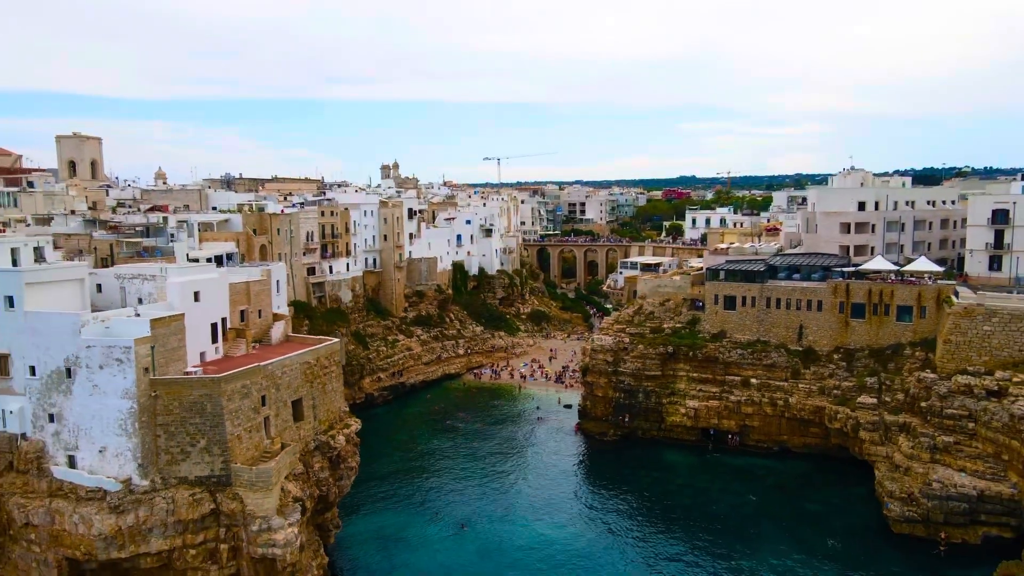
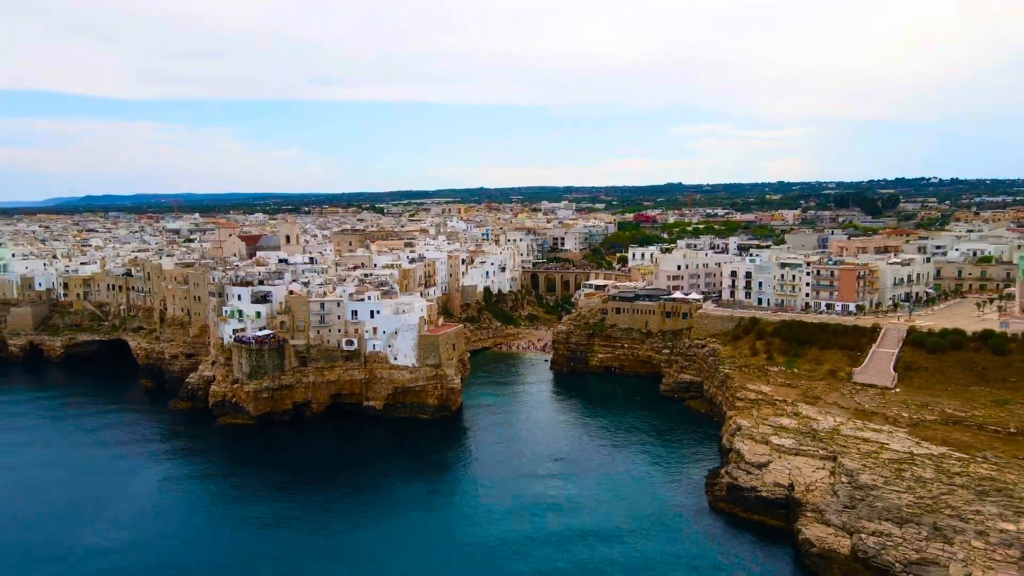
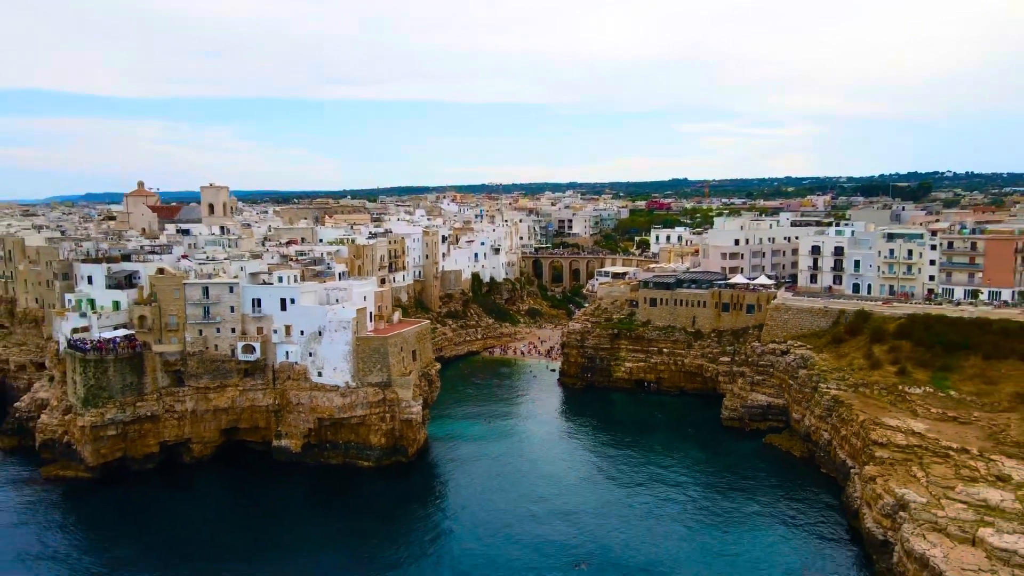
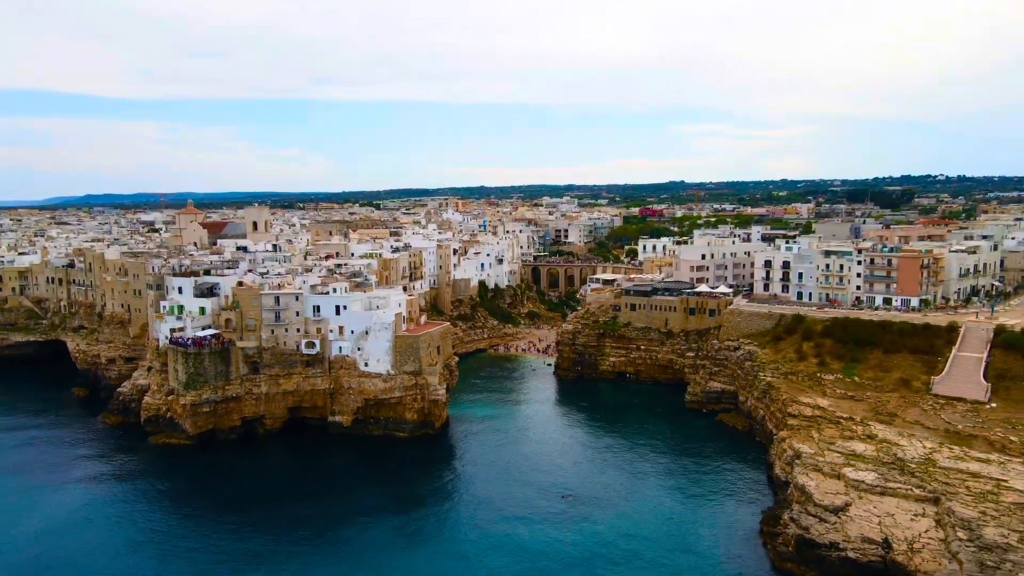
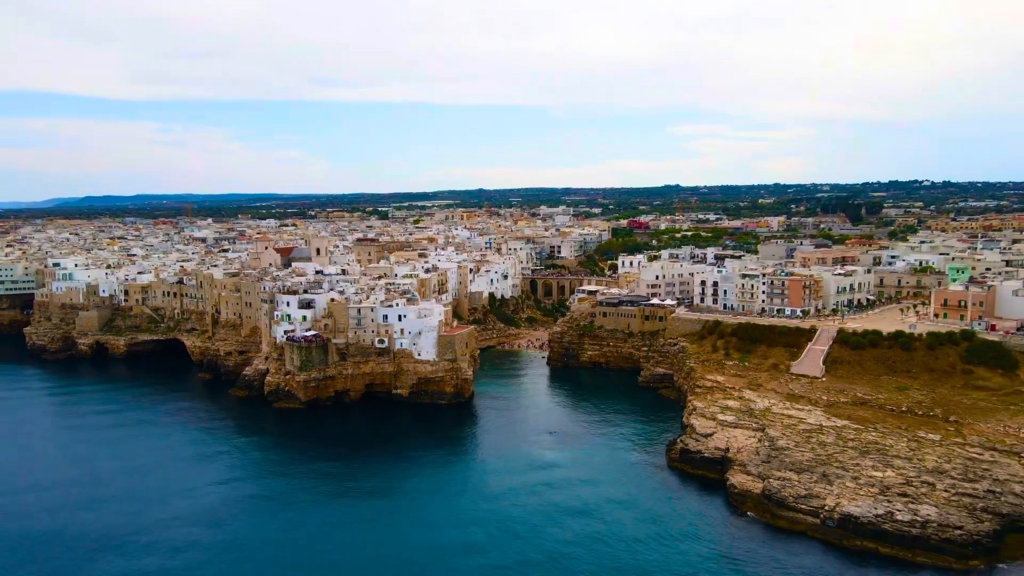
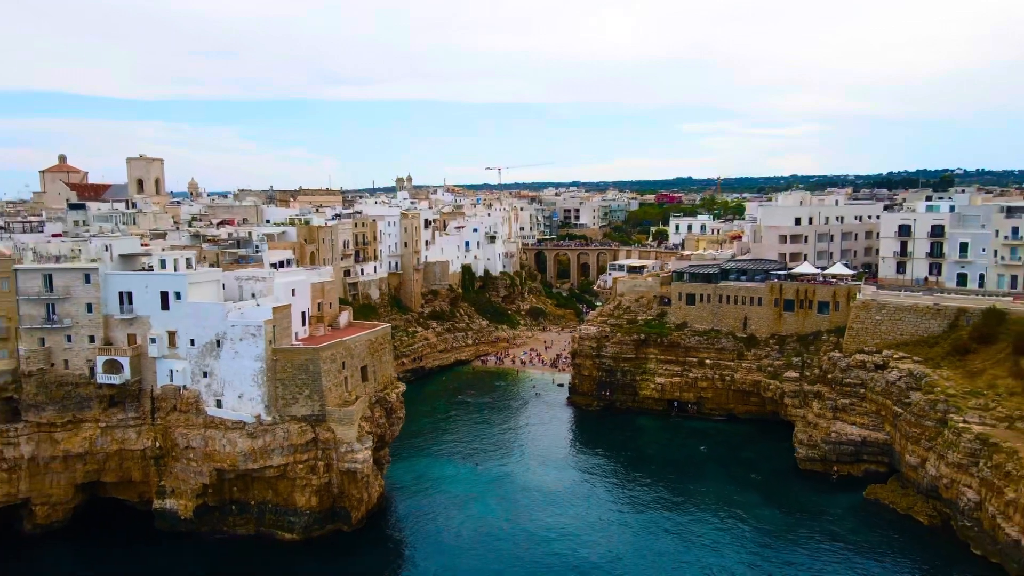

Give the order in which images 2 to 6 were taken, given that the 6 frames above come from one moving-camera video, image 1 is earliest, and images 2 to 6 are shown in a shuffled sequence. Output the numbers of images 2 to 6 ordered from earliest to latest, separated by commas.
6, 3, 4, 2, 5
